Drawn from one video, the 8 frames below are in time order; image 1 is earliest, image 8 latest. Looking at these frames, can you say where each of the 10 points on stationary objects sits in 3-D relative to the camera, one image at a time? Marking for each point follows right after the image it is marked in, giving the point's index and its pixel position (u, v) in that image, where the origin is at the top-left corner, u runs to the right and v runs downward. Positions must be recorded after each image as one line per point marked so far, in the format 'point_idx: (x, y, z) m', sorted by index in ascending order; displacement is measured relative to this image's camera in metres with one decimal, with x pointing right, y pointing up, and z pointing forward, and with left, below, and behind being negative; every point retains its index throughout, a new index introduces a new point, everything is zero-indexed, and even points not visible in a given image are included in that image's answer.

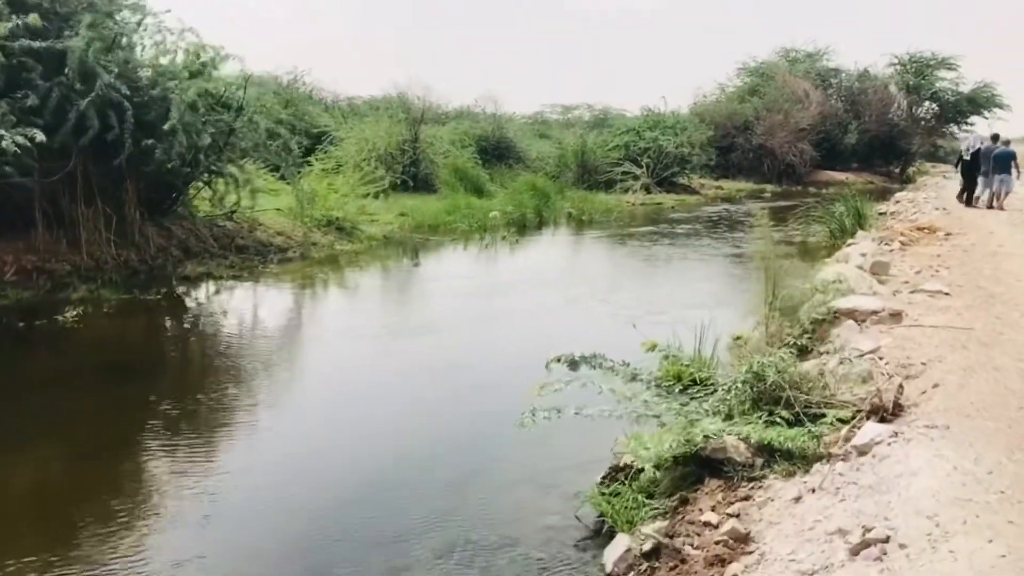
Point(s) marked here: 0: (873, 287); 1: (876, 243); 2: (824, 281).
0: (+3.1, 0.0, +7.7) m
1: (+4.6, +0.6, +11.2) m
2: (+2.8, +0.1, +7.8) m
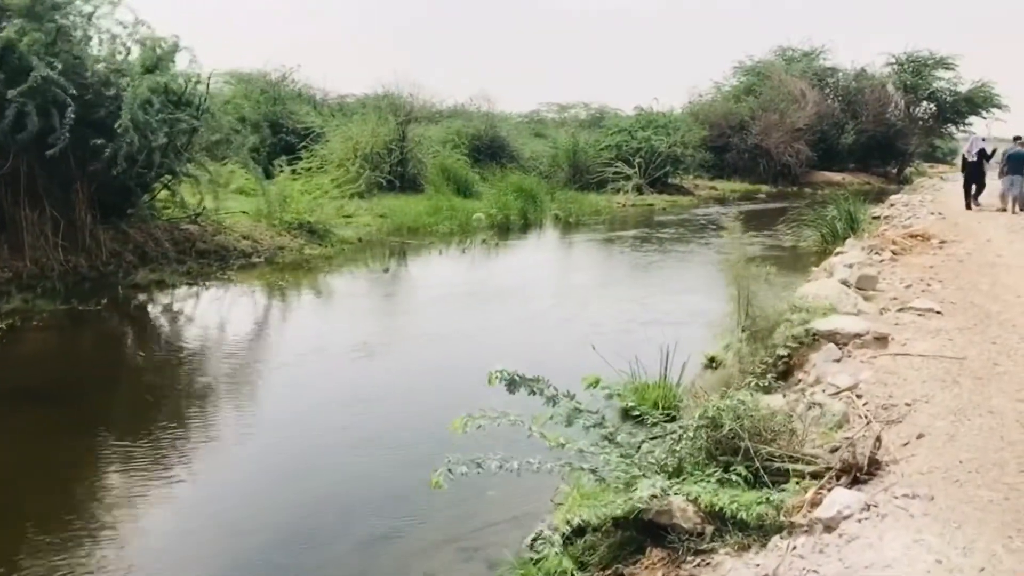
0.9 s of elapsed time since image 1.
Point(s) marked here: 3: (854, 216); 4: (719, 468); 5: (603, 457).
0: (+2.7, -0.1, +7.0) m
1: (+4.2, +0.4, +10.6) m
2: (+2.4, -0.1, +7.2) m
3: (+6.6, +1.4, +16.9) m
4: (+0.9, -0.8, +3.9) m
5: (+0.4, -0.8, +4.0) m
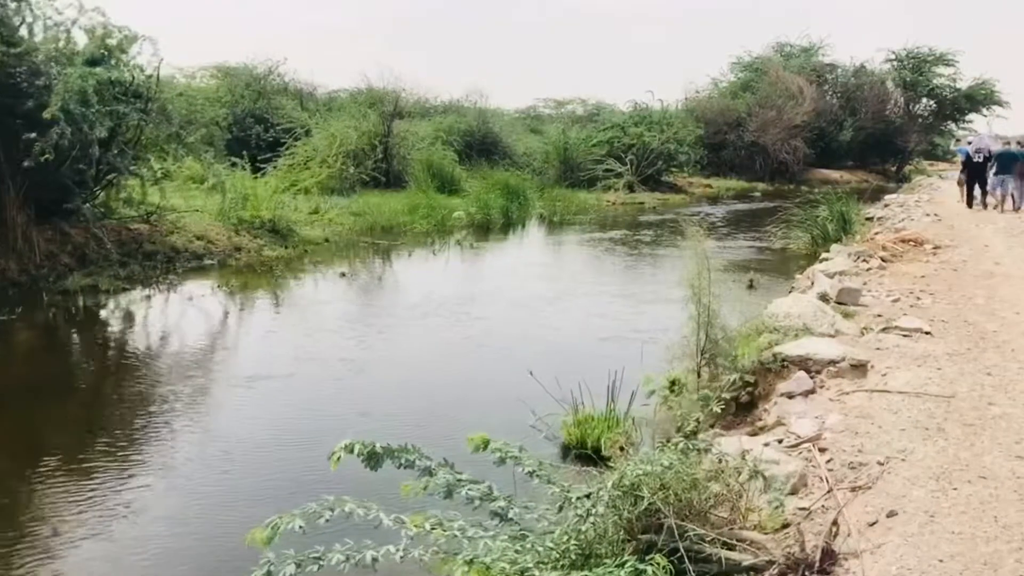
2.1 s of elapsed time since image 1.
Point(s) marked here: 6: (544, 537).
0: (+2.3, -0.3, +6.2) m
1: (+3.7, +0.3, +9.7) m
2: (+1.9, -0.2, +6.3) m
3: (+6.1, +1.3, +16.0) m
4: (+0.4, -0.9, +3.1) m
5: (-0.1, -0.9, +3.2) m
6: (+0.1, -0.9, +3.2) m
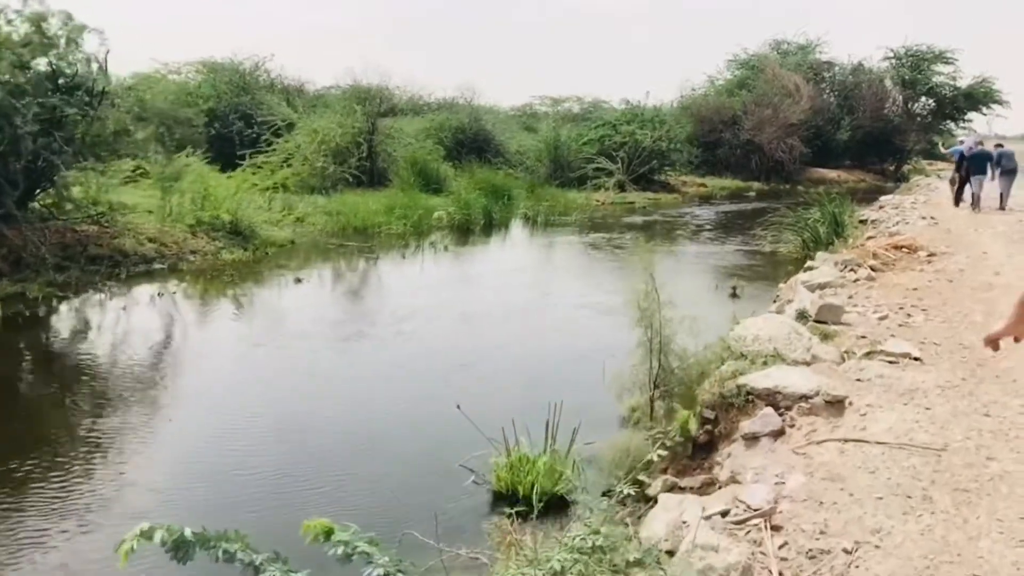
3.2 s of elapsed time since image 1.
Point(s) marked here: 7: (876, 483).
0: (+1.8, -0.4, +5.4) m
1: (+3.3, +0.2, +8.9) m
2: (+1.5, -0.3, +5.6) m
3: (+5.6, +1.2, +15.2) m
4: (0.0, -1.0, +2.3) m
5: (-0.5, -1.0, +2.4) m
6: (-0.3, -1.0, +2.4) m
7: (+1.4, -0.7, +3.4) m
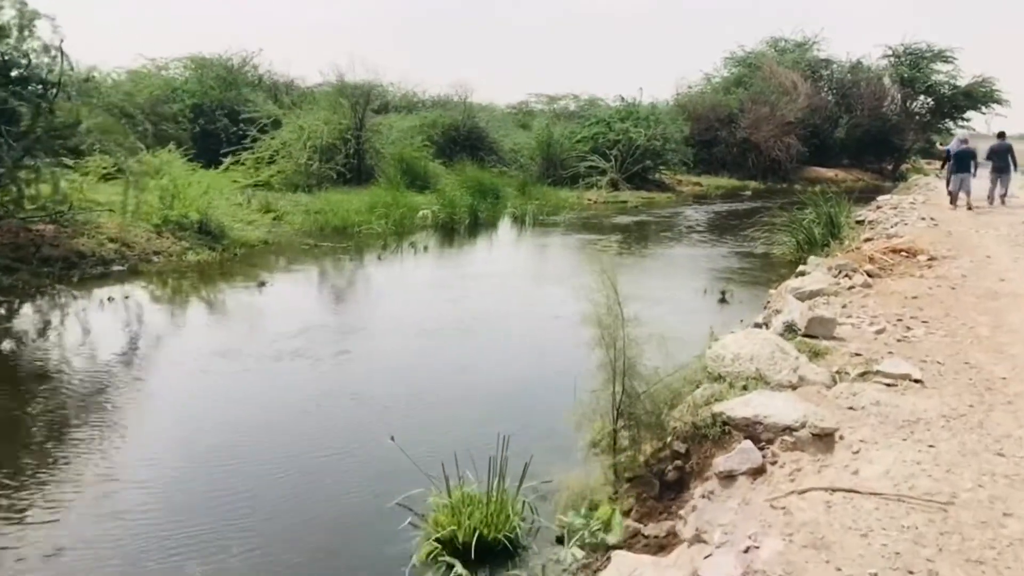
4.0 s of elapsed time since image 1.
0: (+1.5, -0.4, +4.8) m
1: (+3.0, +0.2, +8.3) m
2: (+1.2, -0.4, +4.9) m
3: (+5.3, +1.1, +14.6) m
4: (-0.3, -1.1, +1.6) m
5: (-0.8, -1.1, +1.8) m
6: (-0.6, -1.1, +1.8) m
7: (+1.1, -0.8, +2.8) m
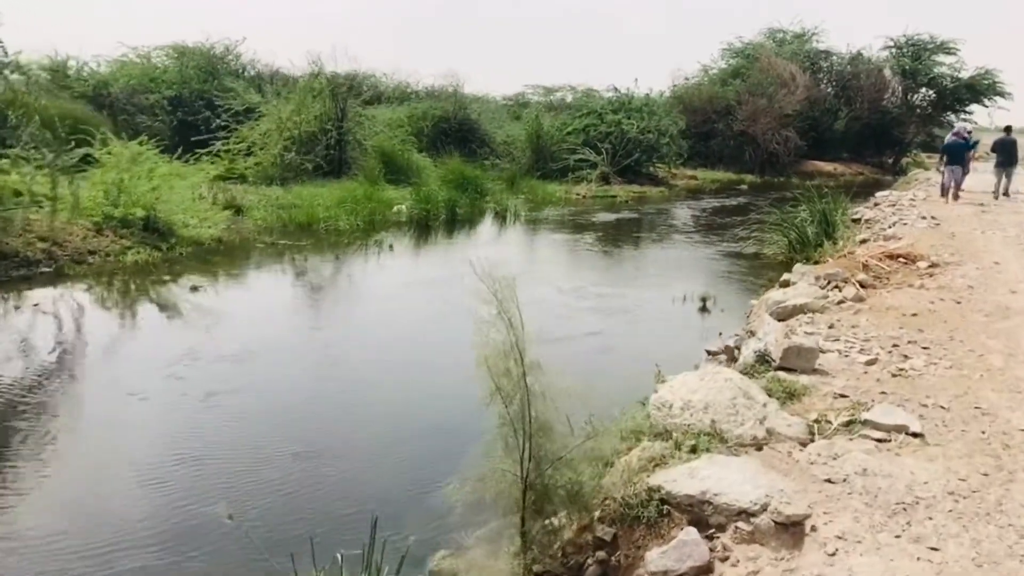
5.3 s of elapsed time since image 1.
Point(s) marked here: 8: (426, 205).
0: (+1.1, -0.6, +3.8) m
1: (+2.6, +0.1, +7.3) m
2: (+0.7, -0.5, +3.9) m
3: (+4.9, +1.1, +13.6) m
4: (-0.7, -1.3, +0.6) m
5: (-1.3, -1.2, +0.8) m
6: (-1.0, -1.2, +0.8) m
7: (+0.7, -1.0, +1.8) m
8: (-1.9, +1.8, +19.4) m
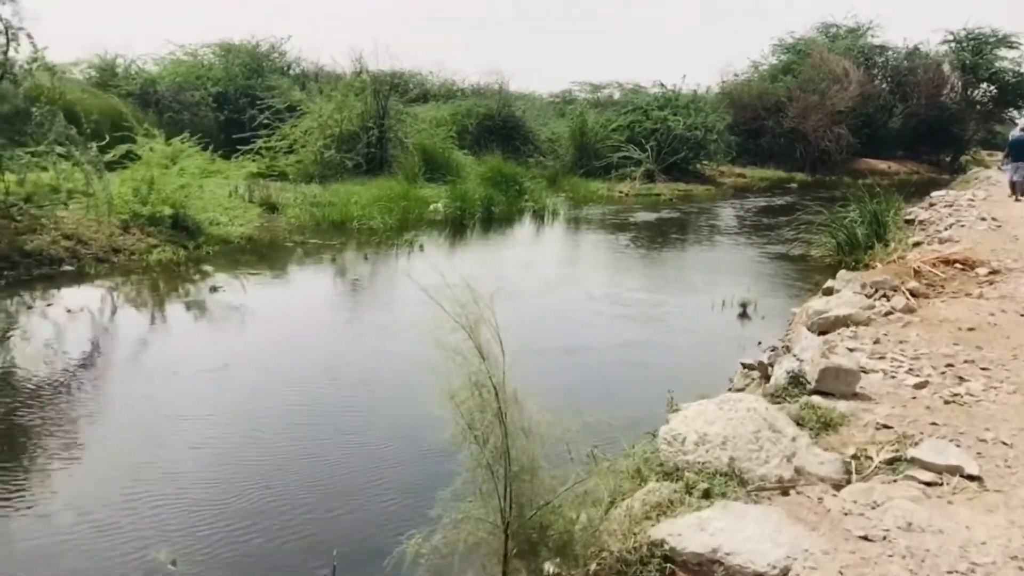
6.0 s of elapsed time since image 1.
0: (+1.0, -0.6, +3.2) m
1: (+2.7, 0.0, +6.7) m
2: (+0.7, -0.6, +3.4) m
3: (+5.4, +1.0, +12.9) m
4: (-1.0, -1.3, +0.2) m
5: (-1.5, -1.3, +0.4) m
6: (-1.3, -1.3, +0.4) m
7: (+0.5, -1.0, +1.3) m
8: (-1.1, +1.8, +19.0) m
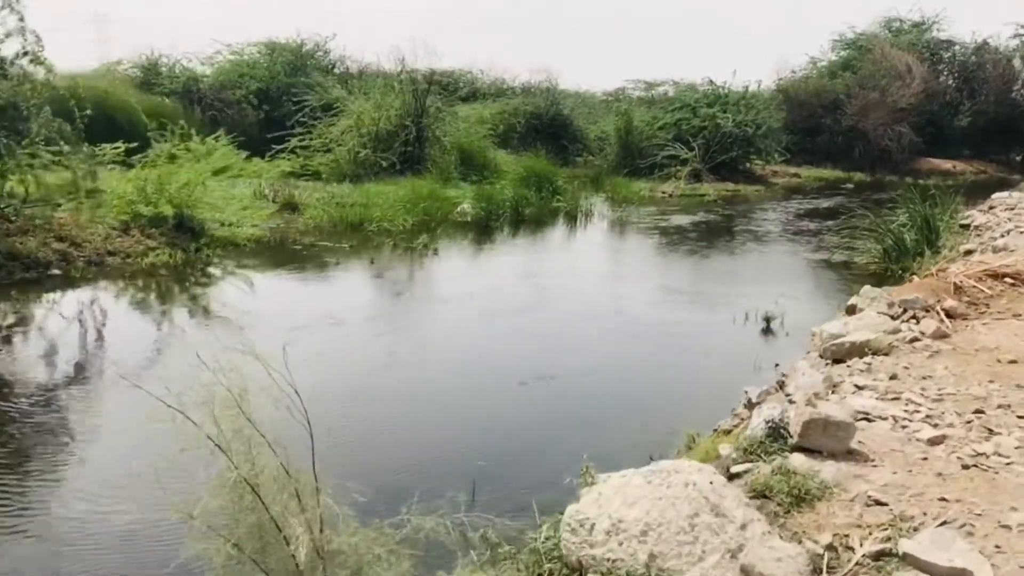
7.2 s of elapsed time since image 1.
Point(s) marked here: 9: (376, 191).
0: (+0.6, -0.7, +2.4) m
1: (+2.5, -0.1, +5.8) m
2: (+0.3, -0.7, +2.7) m
3: (+5.6, +0.9, +11.8) m
4: (-1.6, -1.4, -0.4) m
5: (-2.1, -1.4, -0.2) m
6: (-1.8, -1.4, -0.3) m
7: (0.0, -1.1, +0.5) m
8: (-0.5, +1.7, +18.3) m
9: (-3.3, +2.2, +20.1) m
